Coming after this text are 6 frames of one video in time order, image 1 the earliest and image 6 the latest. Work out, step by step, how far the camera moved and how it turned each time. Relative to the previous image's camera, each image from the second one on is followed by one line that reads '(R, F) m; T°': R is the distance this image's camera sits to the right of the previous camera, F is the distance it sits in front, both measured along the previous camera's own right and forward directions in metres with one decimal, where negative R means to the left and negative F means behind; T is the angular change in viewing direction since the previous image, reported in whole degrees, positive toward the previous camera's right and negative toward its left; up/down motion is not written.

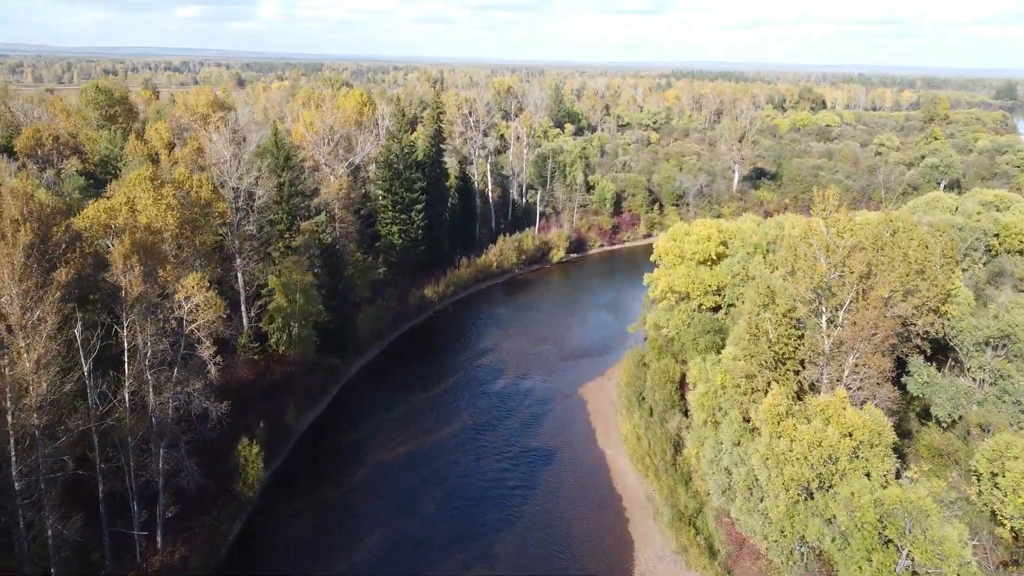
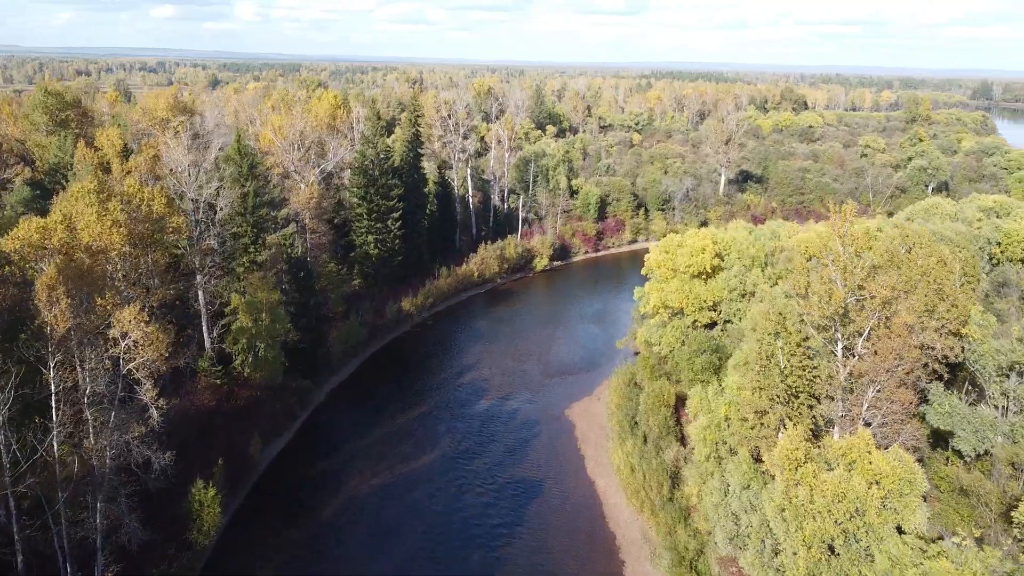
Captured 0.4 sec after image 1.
(0.0, +2.2) m; +1°
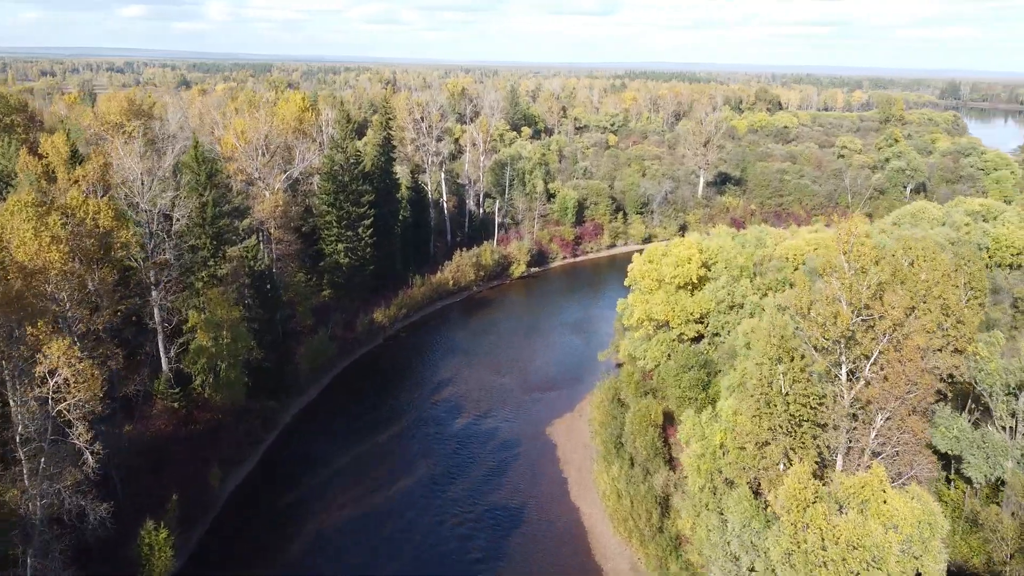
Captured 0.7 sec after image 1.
(-0.1, +1.7) m; +2°
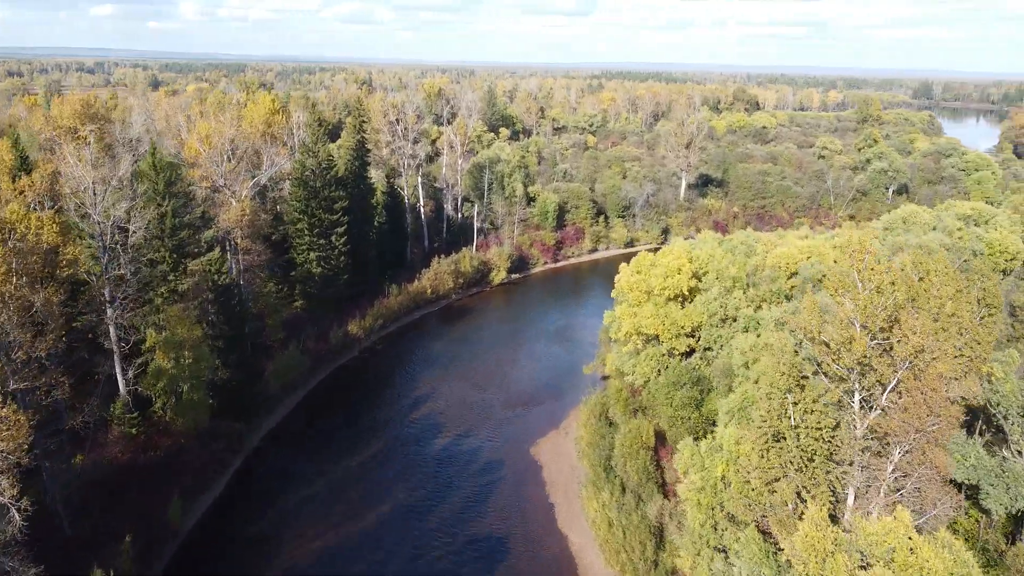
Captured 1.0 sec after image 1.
(-0.1, +1.7) m; +2°
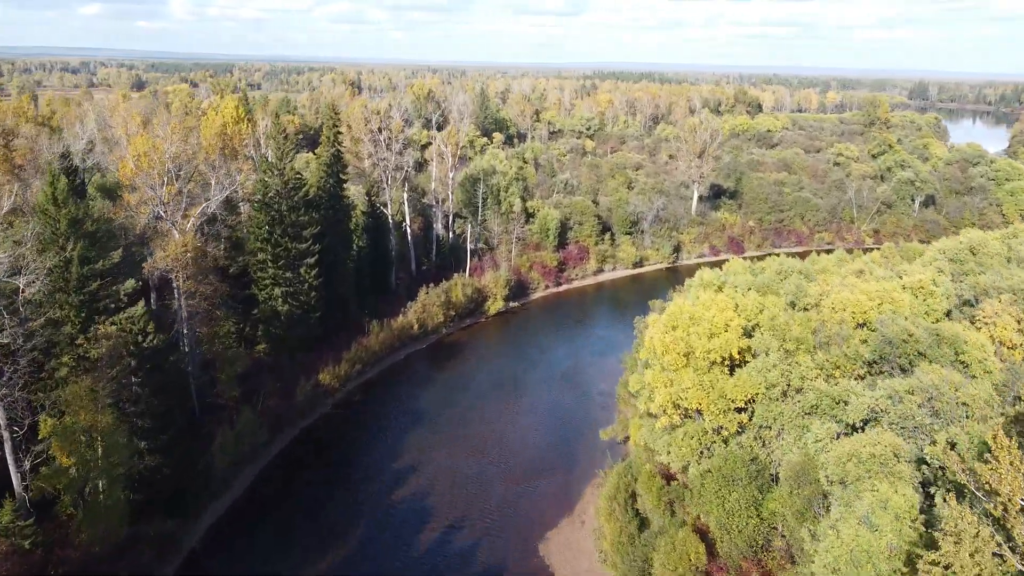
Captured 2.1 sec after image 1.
(-0.4, +6.2) m; +1°
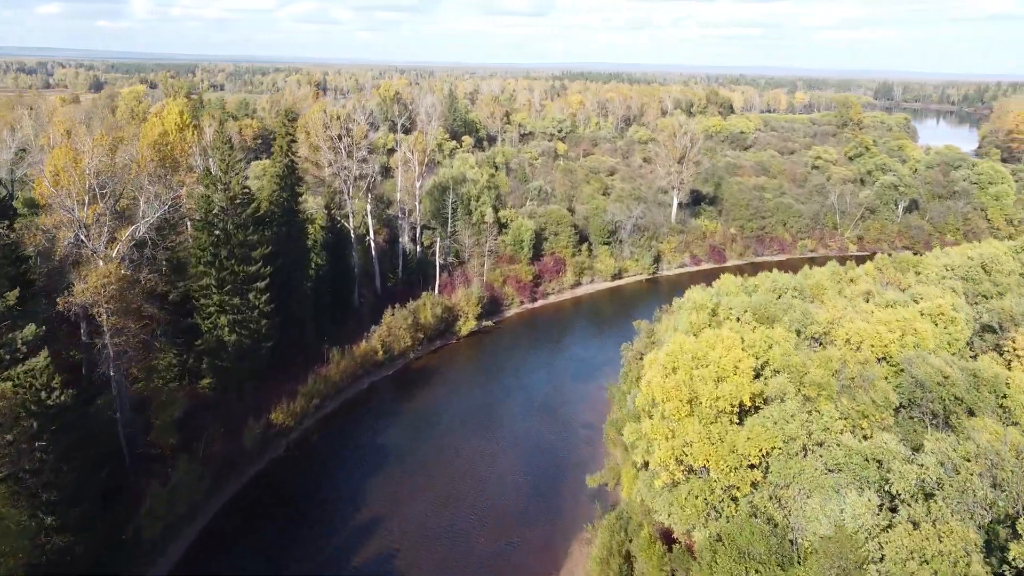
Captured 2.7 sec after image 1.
(-0.1, +3.4) m; +2°
